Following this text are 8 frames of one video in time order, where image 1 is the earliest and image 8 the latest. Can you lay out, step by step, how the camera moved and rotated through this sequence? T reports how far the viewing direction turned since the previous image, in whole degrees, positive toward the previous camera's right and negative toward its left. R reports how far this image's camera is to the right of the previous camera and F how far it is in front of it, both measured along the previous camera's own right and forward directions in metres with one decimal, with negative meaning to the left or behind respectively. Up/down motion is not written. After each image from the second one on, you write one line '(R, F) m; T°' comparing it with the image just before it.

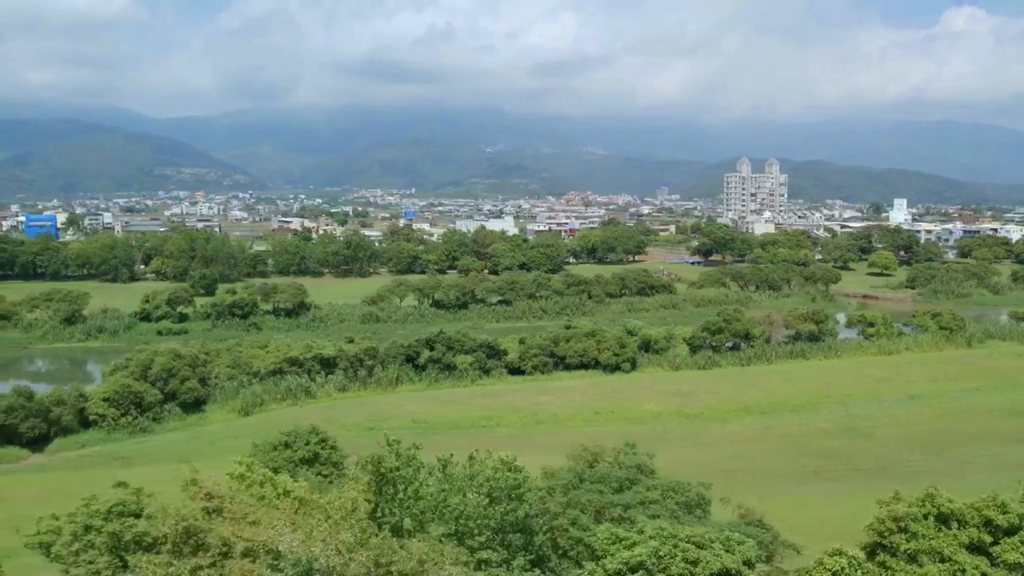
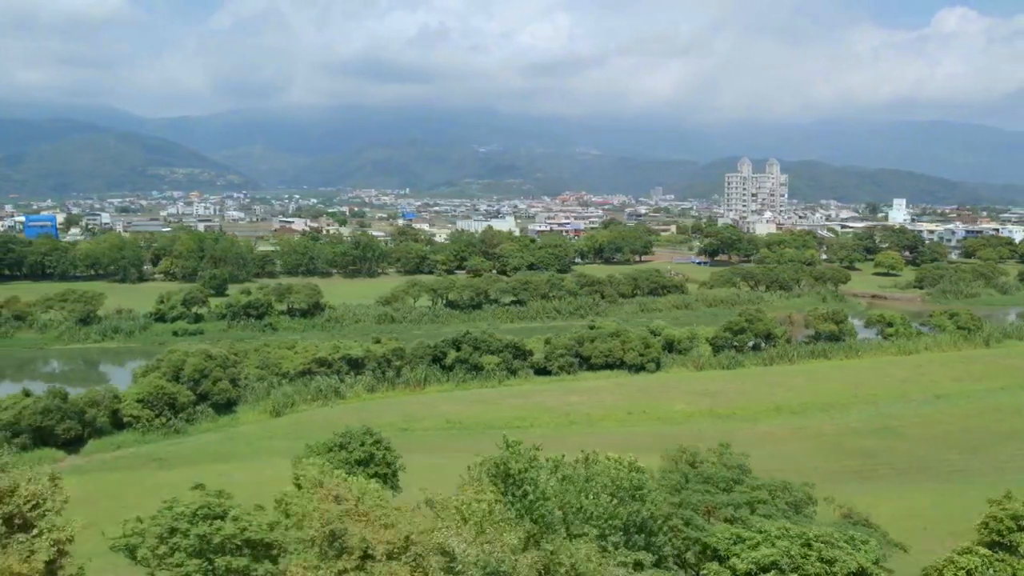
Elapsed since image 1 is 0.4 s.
(-1.0, 0.0) m; +1°
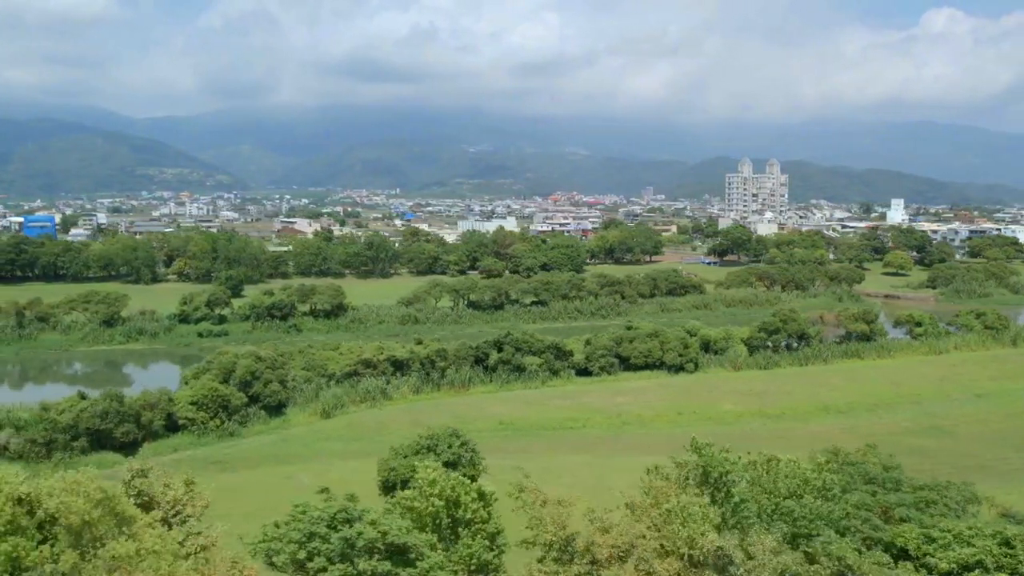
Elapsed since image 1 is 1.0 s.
(-1.5, 0.0) m; +1°
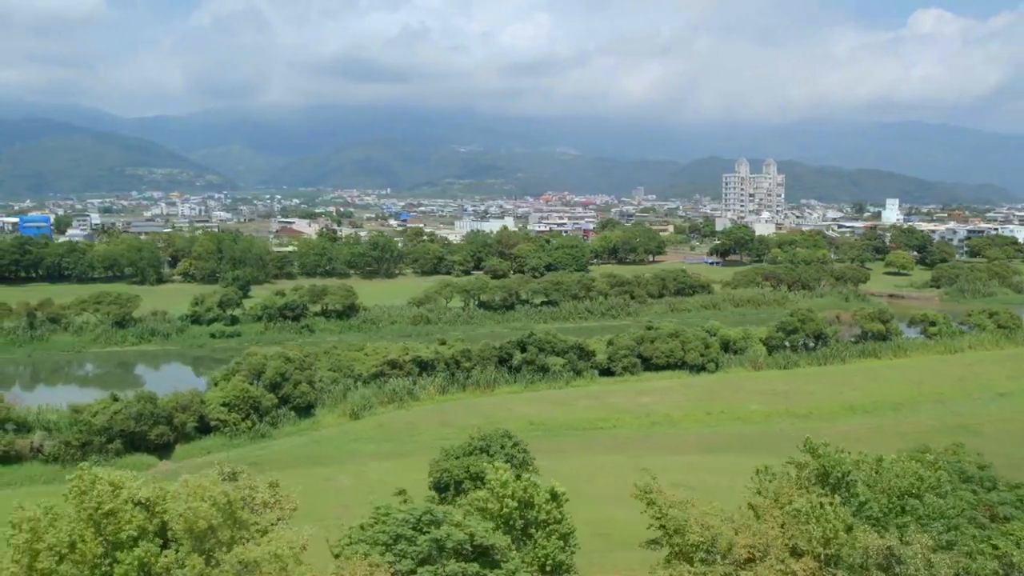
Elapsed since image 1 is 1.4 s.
(-1.0, 0.0) m; +1°
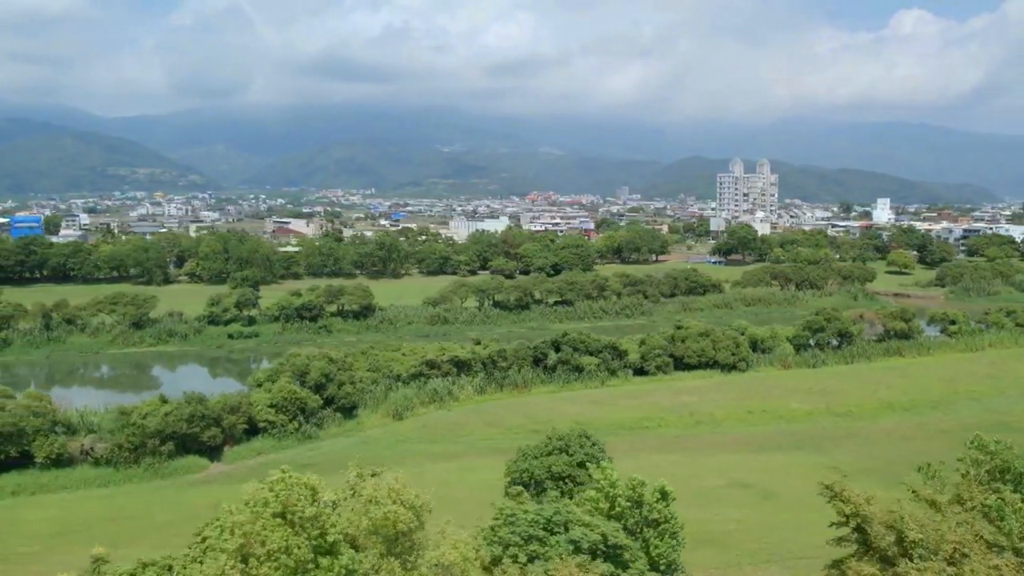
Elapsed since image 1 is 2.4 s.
(-1.5, +0.1) m; +1°
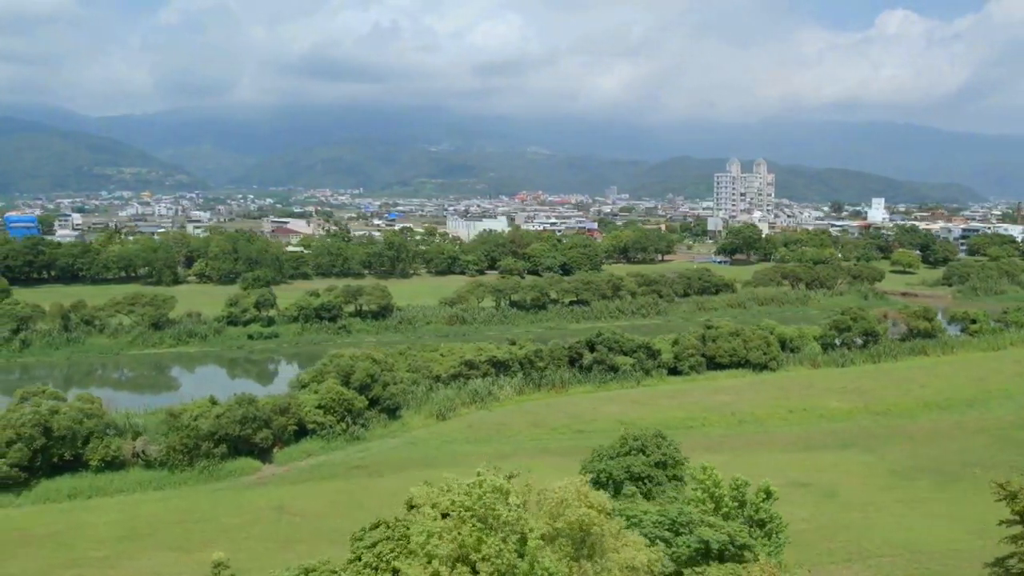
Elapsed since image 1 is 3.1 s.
(-1.4, +0.1) m; +1°
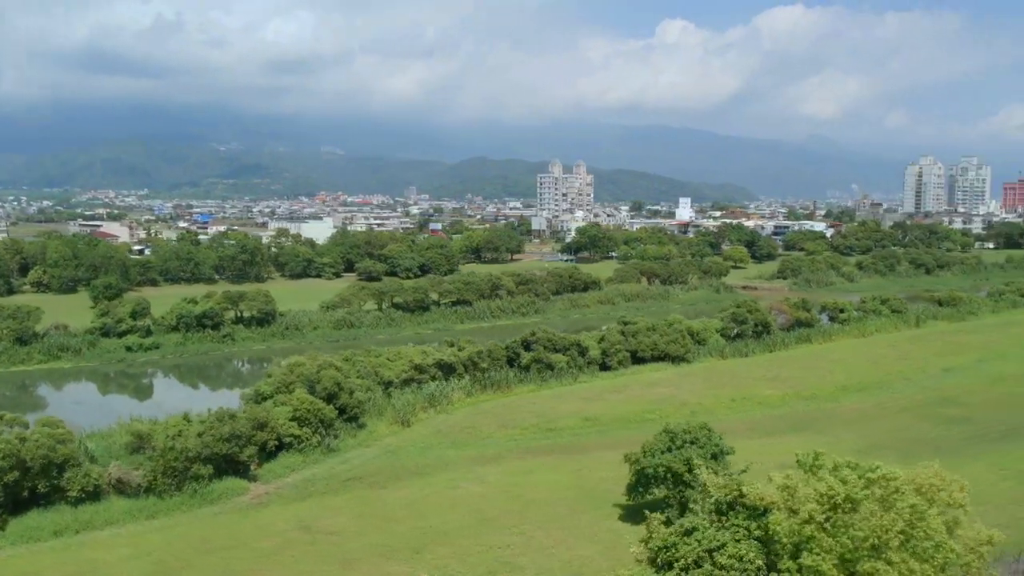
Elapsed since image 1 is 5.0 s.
(-3.9, +0.6) m; +13°
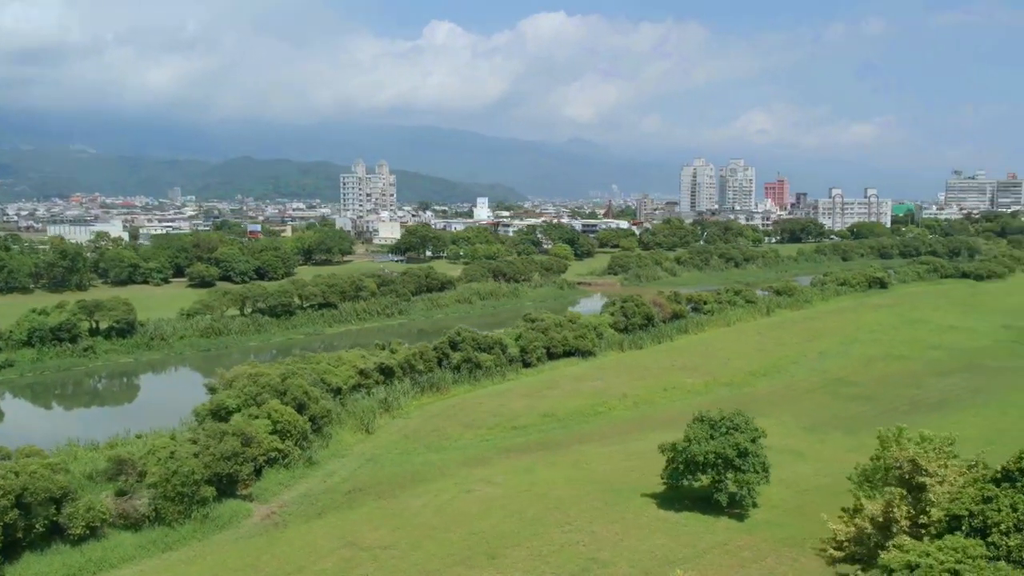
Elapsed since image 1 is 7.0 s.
(-4.3, +0.7) m; +14°
